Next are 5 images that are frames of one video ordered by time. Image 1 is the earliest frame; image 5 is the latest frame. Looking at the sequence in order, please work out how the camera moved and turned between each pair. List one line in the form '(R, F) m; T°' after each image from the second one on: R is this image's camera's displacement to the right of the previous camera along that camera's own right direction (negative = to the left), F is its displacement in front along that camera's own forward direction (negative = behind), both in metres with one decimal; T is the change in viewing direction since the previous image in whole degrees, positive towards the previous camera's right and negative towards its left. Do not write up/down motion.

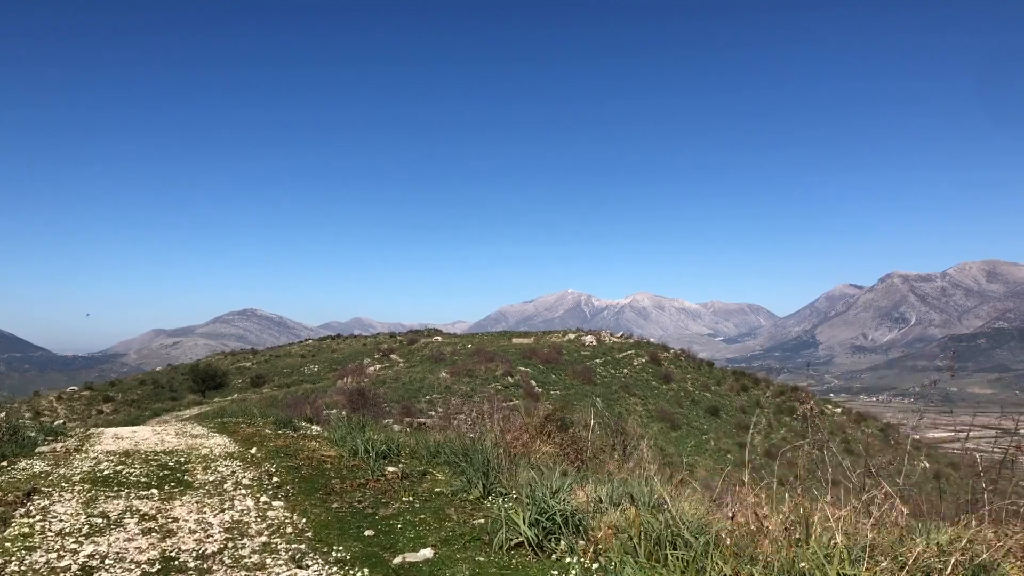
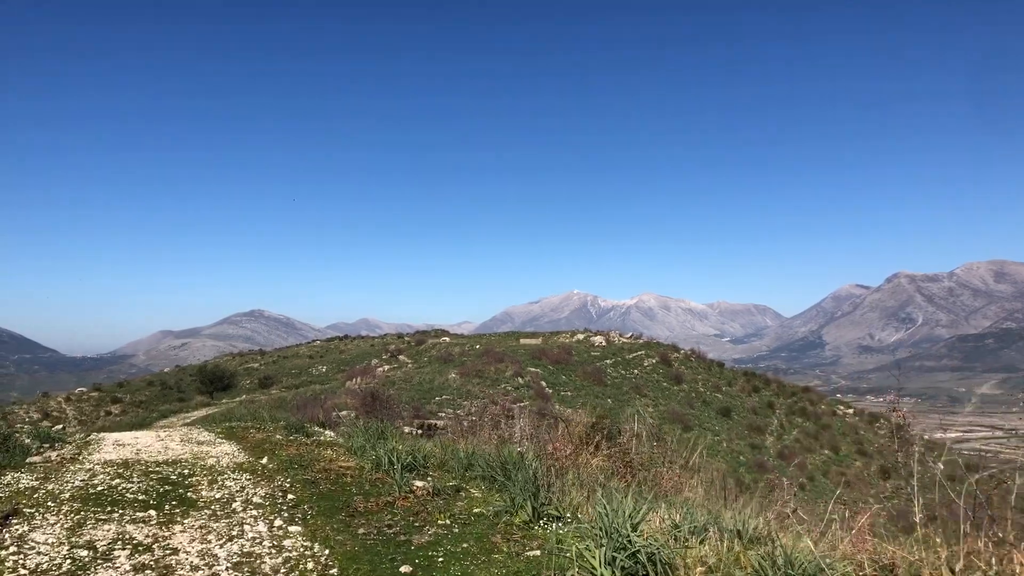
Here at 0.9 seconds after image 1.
(-0.2, +0.4) m; -1°
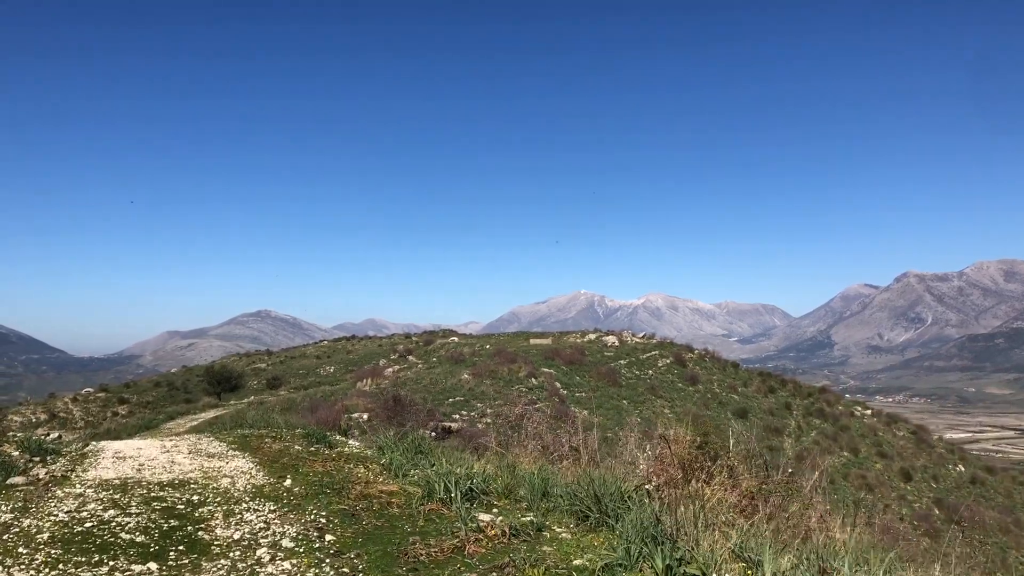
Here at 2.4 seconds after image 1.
(-0.4, +0.7) m; -1°
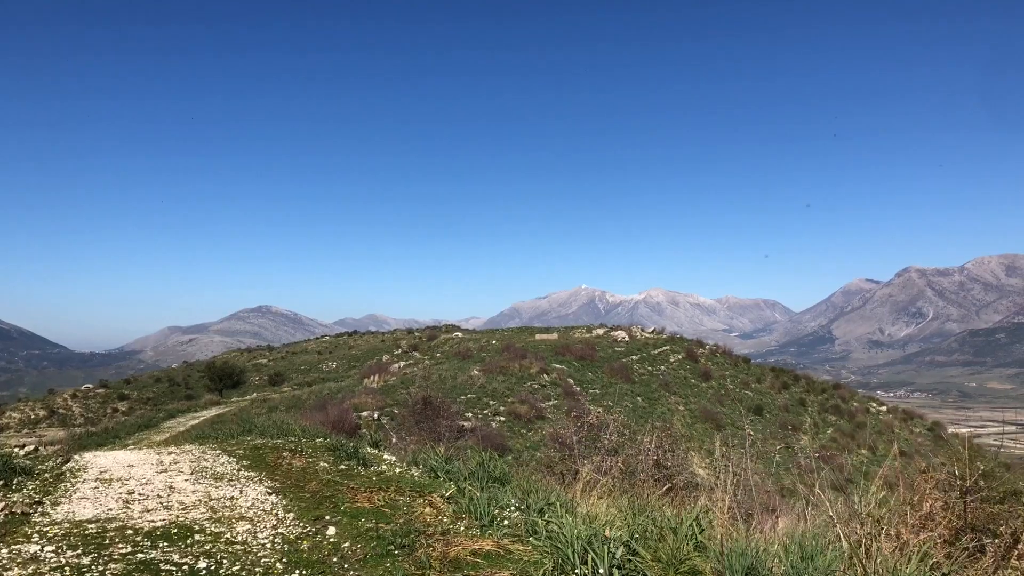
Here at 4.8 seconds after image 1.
(-0.6, +1.0) m; 0°
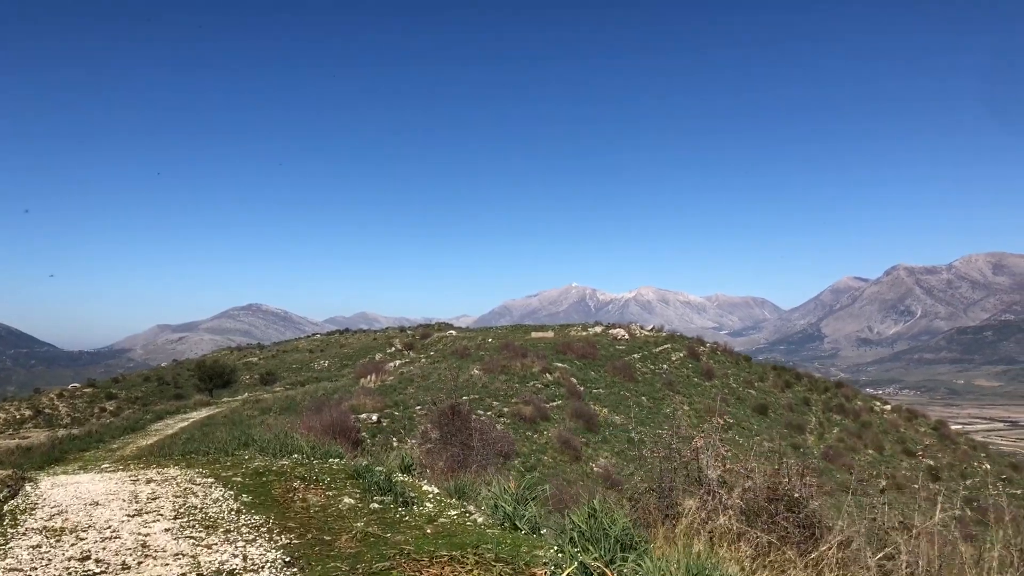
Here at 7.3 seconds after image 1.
(-0.6, +1.1) m; +1°
